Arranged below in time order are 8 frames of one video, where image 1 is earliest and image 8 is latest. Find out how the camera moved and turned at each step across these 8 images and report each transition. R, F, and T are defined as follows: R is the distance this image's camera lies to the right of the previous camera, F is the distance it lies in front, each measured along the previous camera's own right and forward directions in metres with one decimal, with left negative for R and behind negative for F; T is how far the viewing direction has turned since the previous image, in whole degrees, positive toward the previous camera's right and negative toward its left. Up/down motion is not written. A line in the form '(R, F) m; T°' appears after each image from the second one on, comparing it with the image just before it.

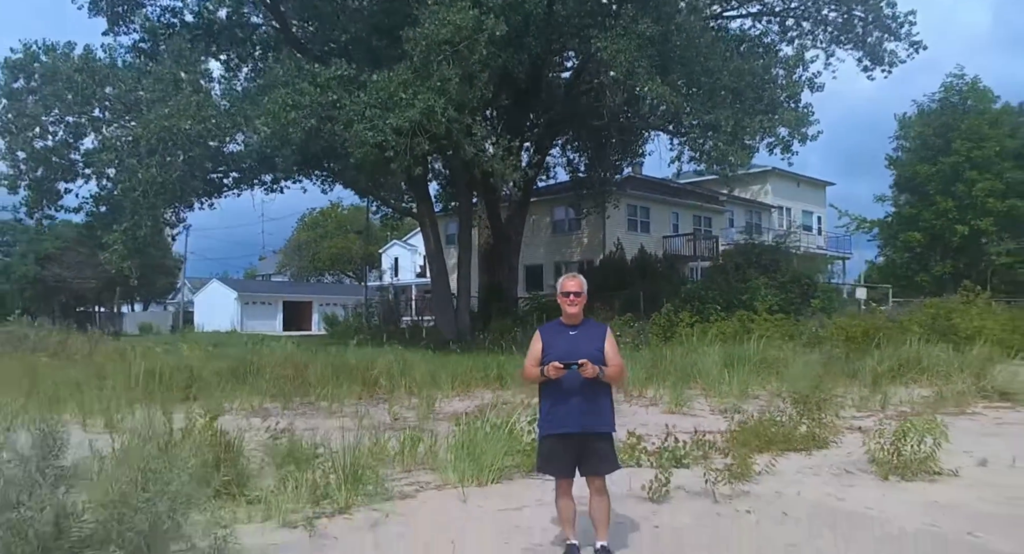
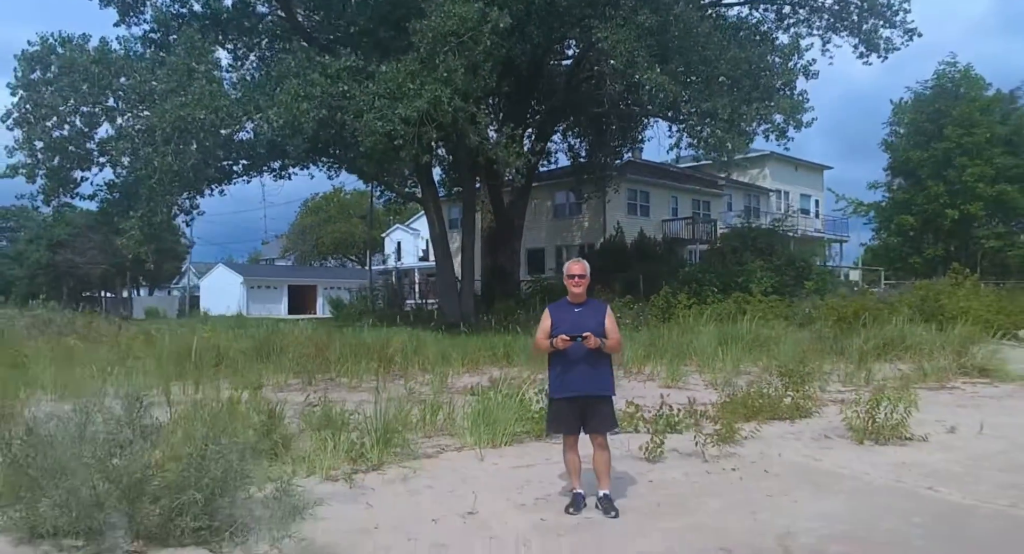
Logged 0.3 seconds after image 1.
(-0.1, -0.7) m; 0°
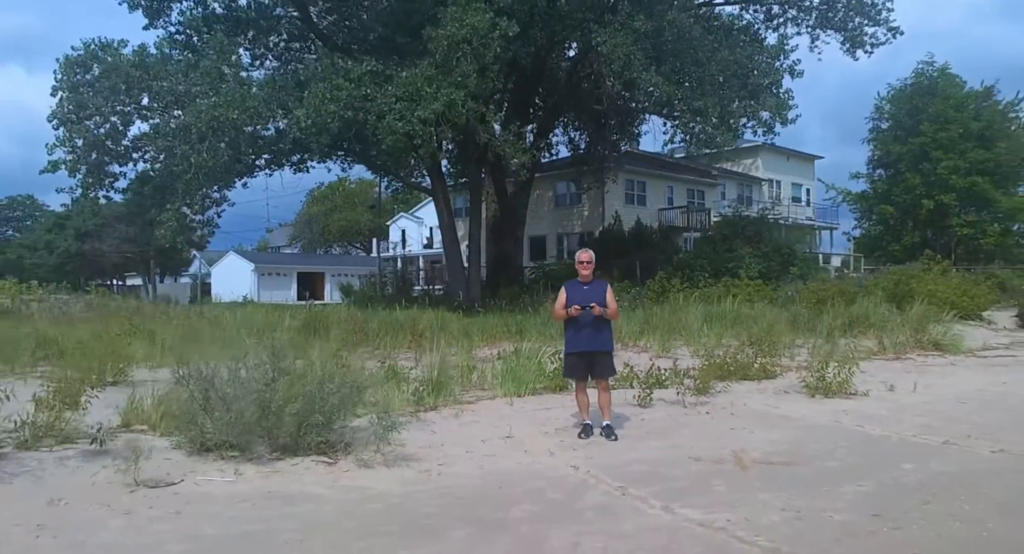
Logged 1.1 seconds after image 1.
(-0.3, -1.7) m; 0°
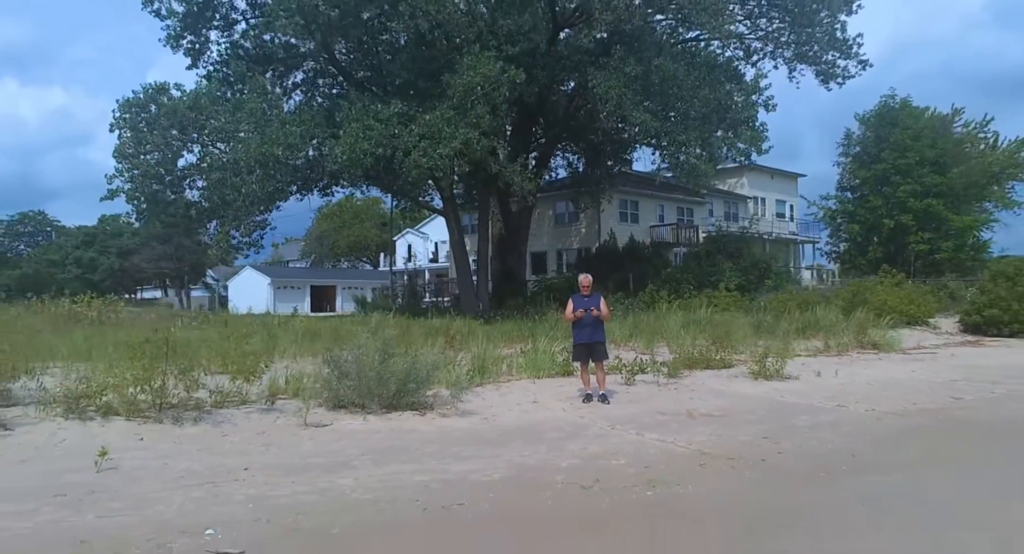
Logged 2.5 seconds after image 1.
(-0.4, -3.1) m; 0°
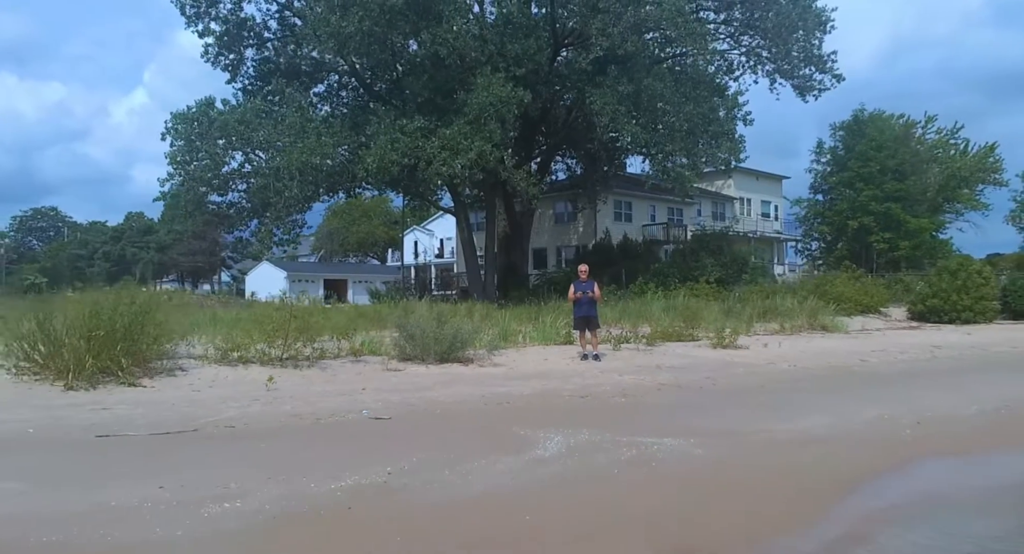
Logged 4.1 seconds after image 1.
(-0.4, -3.5) m; 0°
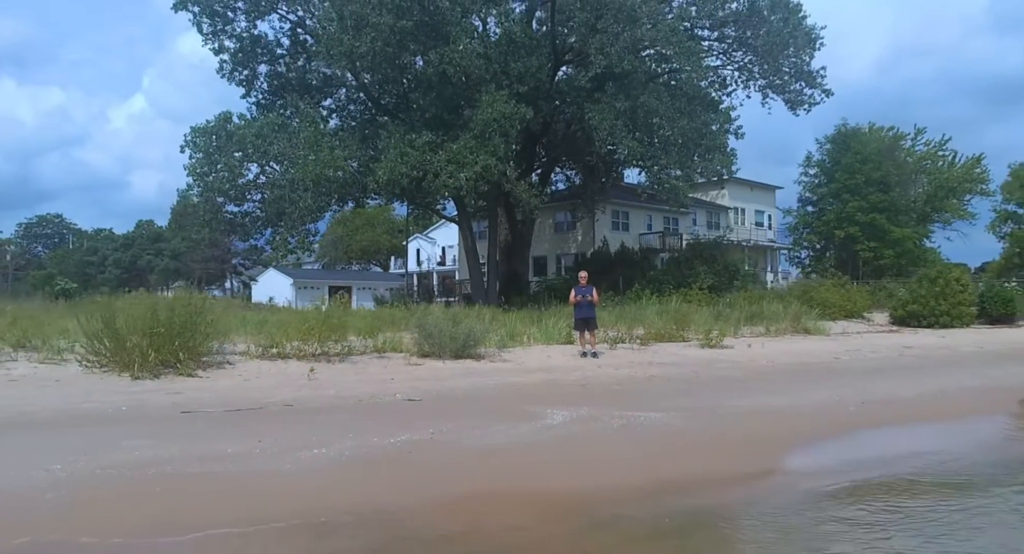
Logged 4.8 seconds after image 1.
(-0.2, -1.5) m; 0°
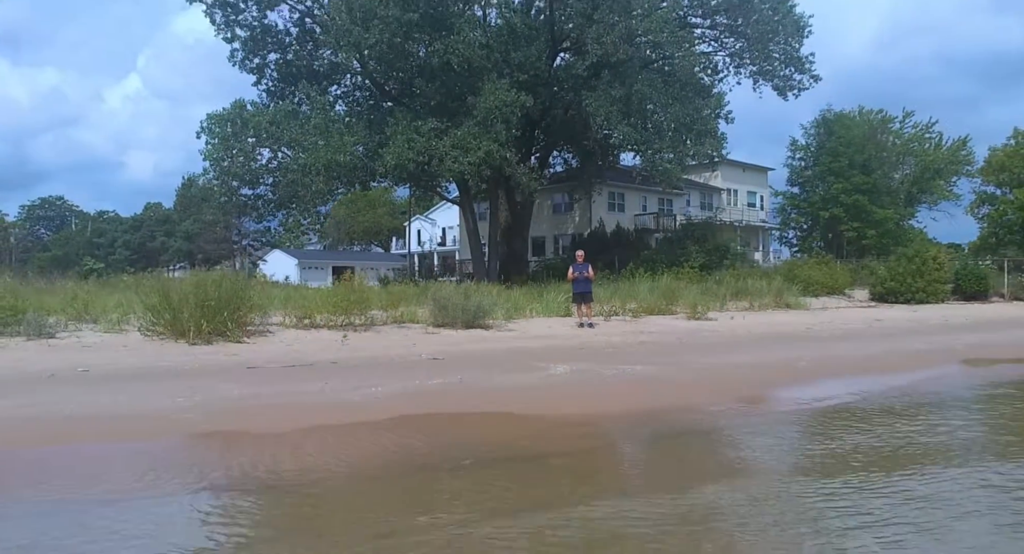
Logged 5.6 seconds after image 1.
(-0.2, -1.7) m; 0°
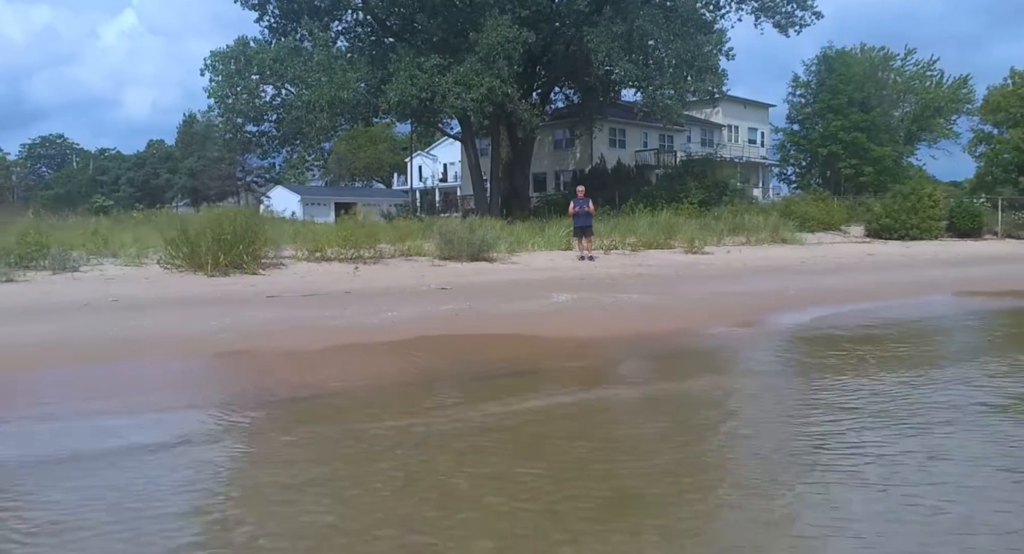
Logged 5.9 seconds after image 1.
(0.0, -0.6) m; 0°
